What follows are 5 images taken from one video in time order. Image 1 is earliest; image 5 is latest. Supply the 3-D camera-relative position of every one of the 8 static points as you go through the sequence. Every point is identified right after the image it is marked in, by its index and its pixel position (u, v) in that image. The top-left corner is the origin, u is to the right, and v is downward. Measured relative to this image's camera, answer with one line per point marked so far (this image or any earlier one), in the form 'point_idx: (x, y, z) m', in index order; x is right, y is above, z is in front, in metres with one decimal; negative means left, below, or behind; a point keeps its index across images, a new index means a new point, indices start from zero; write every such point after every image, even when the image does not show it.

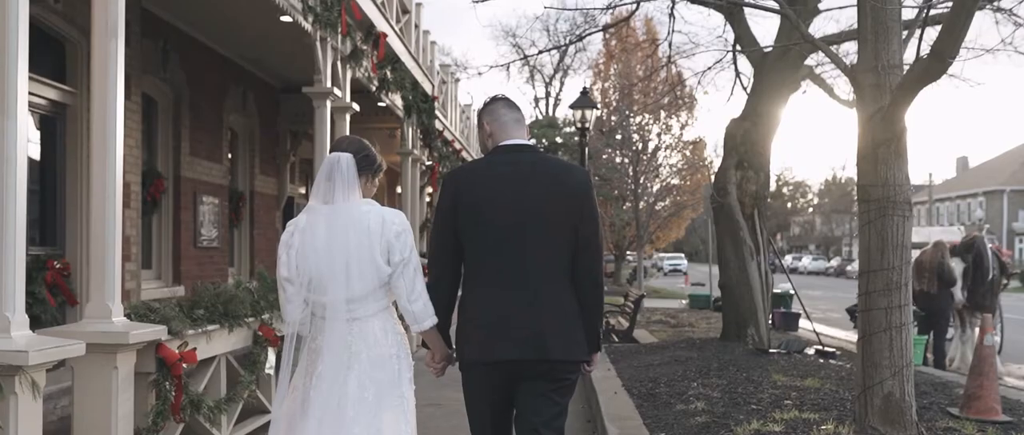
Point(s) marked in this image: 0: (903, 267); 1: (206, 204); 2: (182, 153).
0: (+2.2, -0.3, +5.1) m
1: (-3.6, +0.1, +10.5) m
2: (-3.6, +0.7, +9.9) m
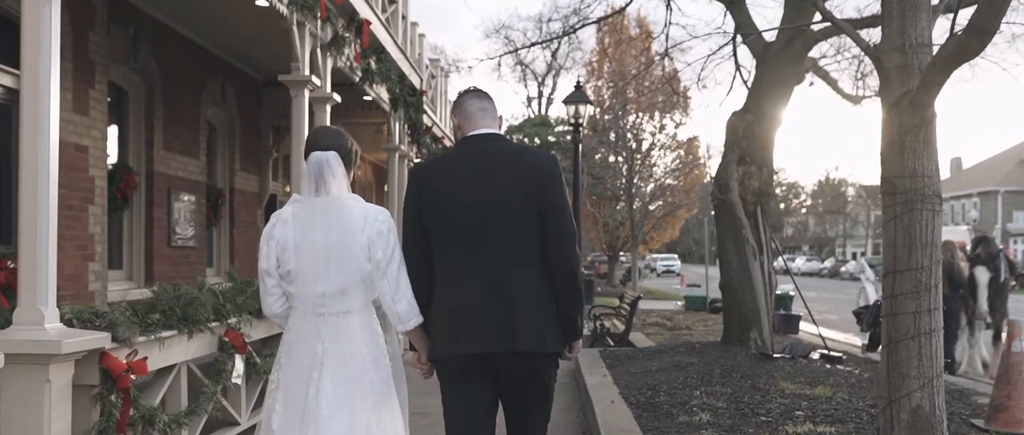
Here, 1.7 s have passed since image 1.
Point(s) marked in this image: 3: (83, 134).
0: (+2.1, -0.2, +4.6) m
1: (-3.7, +0.2, +10.0) m
2: (-3.7, +0.7, +9.4) m
3: (-3.7, +0.7, +7.7) m
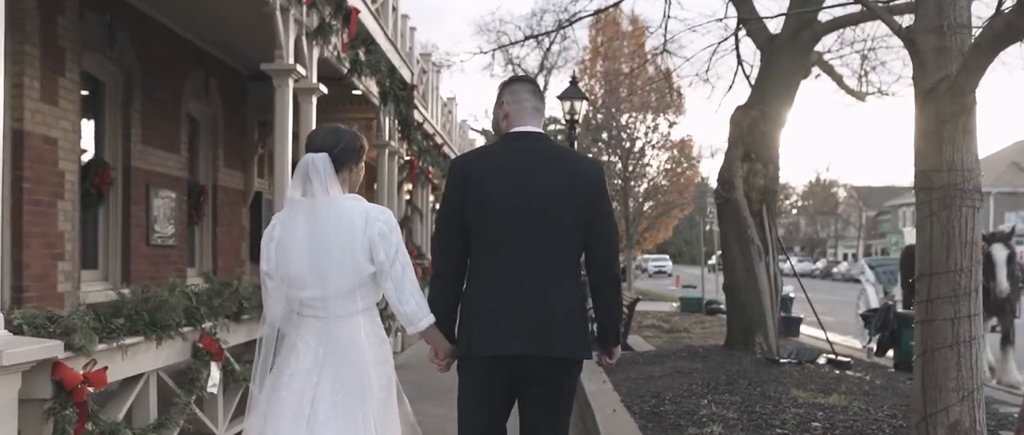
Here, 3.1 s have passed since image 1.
0: (+2.1, -0.2, +4.2) m
1: (-3.7, +0.2, +9.5) m
2: (-3.8, +0.7, +8.9) m
3: (-3.7, +0.8, +7.3) m
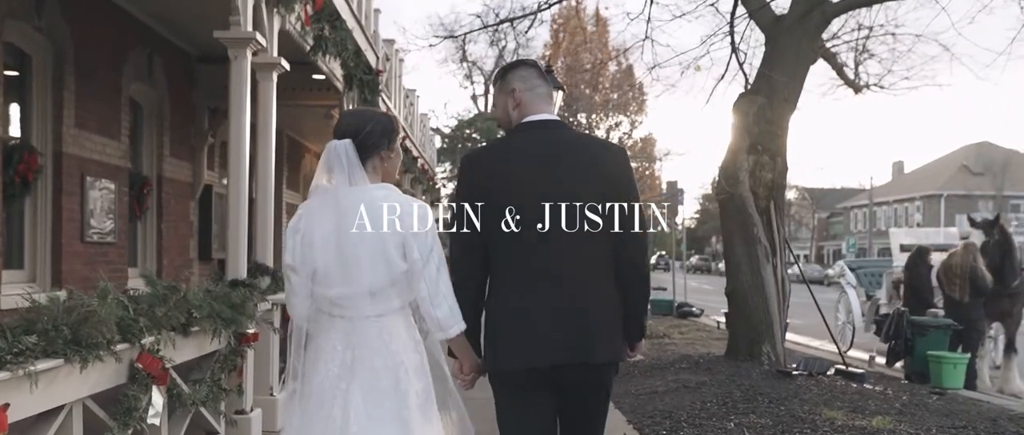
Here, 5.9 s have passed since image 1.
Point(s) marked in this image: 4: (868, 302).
0: (+2.3, -0.2, +3.4) m
1: (-3.9, +0.3, +8.4) m
2: (-3.9, +0.8, +7.8) m
3: (-3.8, +0.8, +6.1) m
4: (+6.1, -1.5, +15.4) m
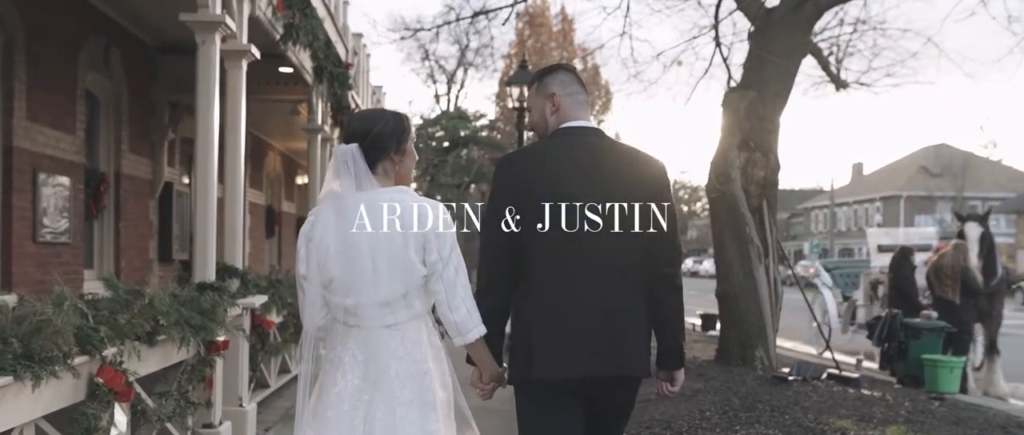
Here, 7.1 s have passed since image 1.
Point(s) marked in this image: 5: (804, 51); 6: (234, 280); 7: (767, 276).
0: (+2.3, -0.2, +3.1) m
1: (-4.0, +0.3, +7.8) m
2: (-4.0, +0.8, +7.2) m
3: (-3.8, +0.8, +5.6) m
4: (+5.7, -1.5, +15.3) m
5: (+2.7, +1.5, +8.3) m
6: (-2.1, -0.5, +6.7) m
7: (+2.4, -0.5, +8.4) m
